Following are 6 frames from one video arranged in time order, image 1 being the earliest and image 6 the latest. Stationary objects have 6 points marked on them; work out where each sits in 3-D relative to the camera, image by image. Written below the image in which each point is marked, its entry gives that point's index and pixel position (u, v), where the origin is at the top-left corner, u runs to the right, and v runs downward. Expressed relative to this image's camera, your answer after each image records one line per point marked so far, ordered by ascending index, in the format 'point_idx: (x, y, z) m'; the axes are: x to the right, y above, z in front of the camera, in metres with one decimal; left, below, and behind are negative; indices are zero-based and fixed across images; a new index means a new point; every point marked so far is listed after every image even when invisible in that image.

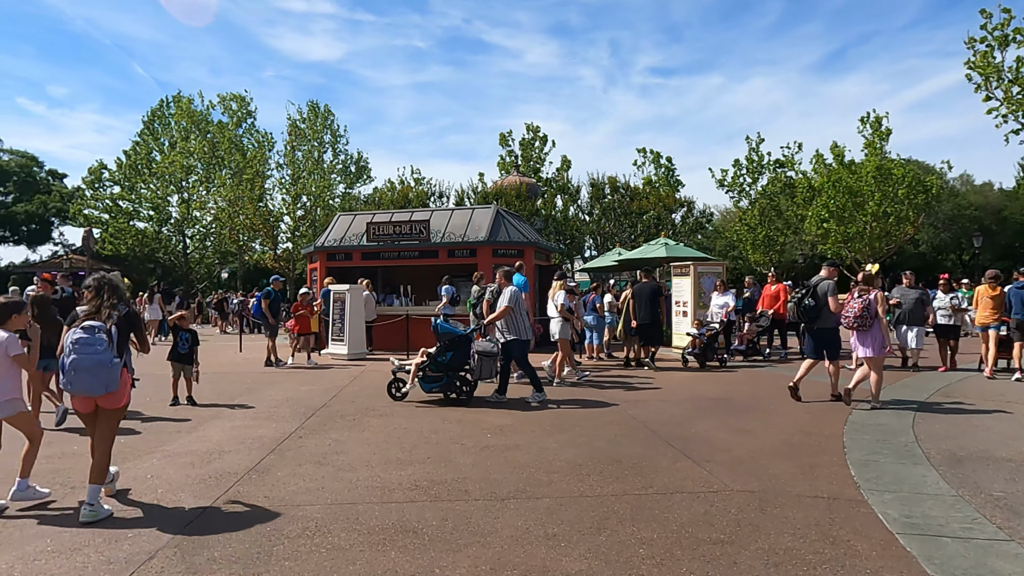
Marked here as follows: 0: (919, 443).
0: (+4.1, -1.6, +6.7) m
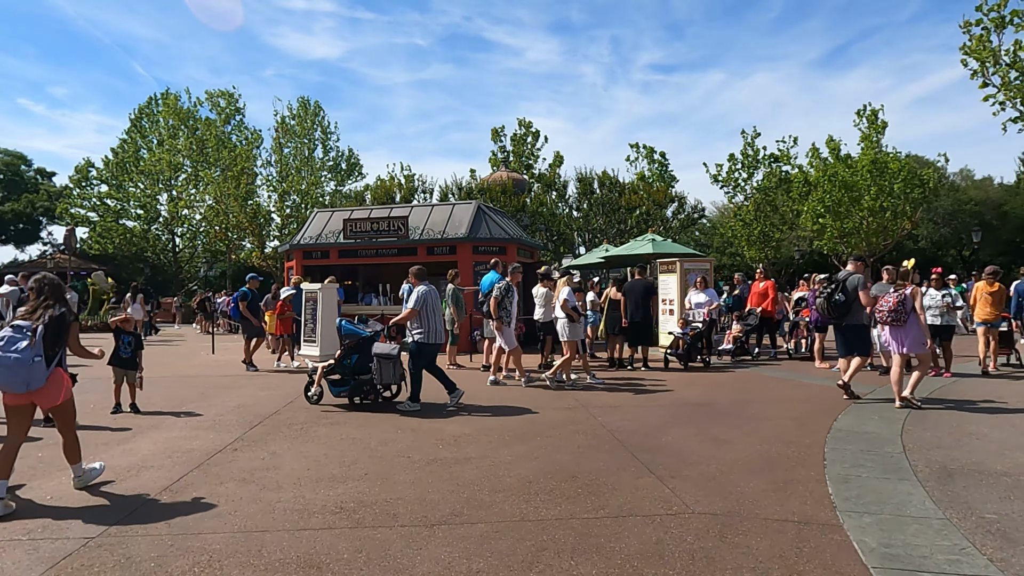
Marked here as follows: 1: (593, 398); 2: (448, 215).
0: (+3.6, -1.5, +6.1) m
1: (+1.1, -1.5, +9.2) m
2: (-1.6, +1.8, +16.7) m
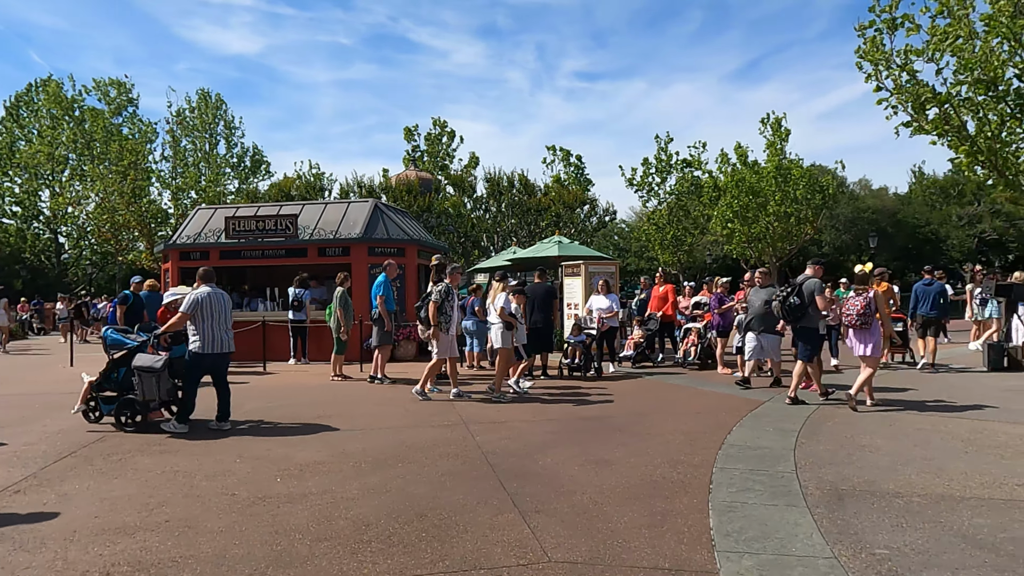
0: (+2.4, -1.6, +5.6) m
1: (-0.4, -1.6, +8.4) m
2: (-4.0, +1.7, +15.6) m
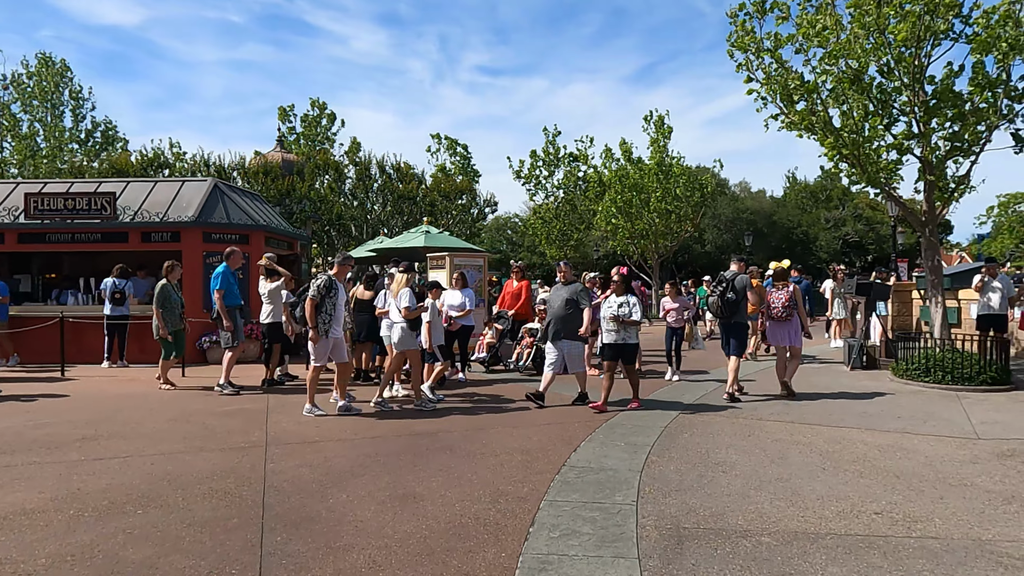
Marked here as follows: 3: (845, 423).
0: (+0.9, -1.5, +4.7) m
1: (-2.3, -1.5, +7.0) m
2: (-6.9, +1.9, +13.6) m
3: (+3.7, -1.5, +7.4) m
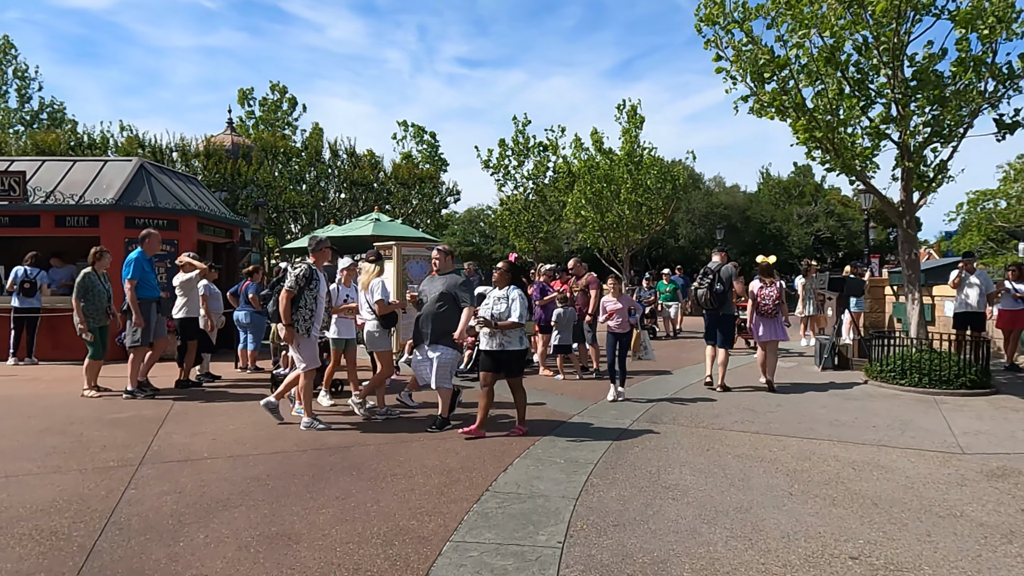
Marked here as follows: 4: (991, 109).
0: (+0.3, -1.5, +3.8) m
1: (-3.0, -1.4, +6.0) m
2: (-7.8, +2.1, +12.4) m
3: (+3.0, -1.4, +6.6) m
4: (+6.8, +2.5, +9.5) m
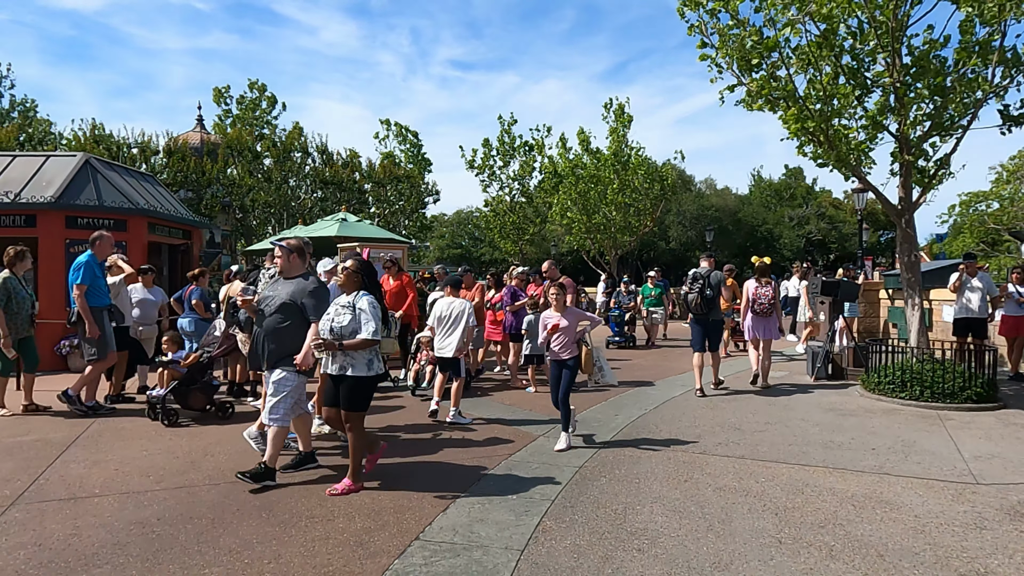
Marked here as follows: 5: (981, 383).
0: (-0.1, -1.5, +3.0) m
1: (-3.4, -1.5, +5.1) m
2: (-8.3, +2.0, +11.5) m
3: (+2.6, -1.5, +5.8) m
4: (+6.4, +2.5, +8.7) m
5: (+5.8, -1.2, +8.2) m
